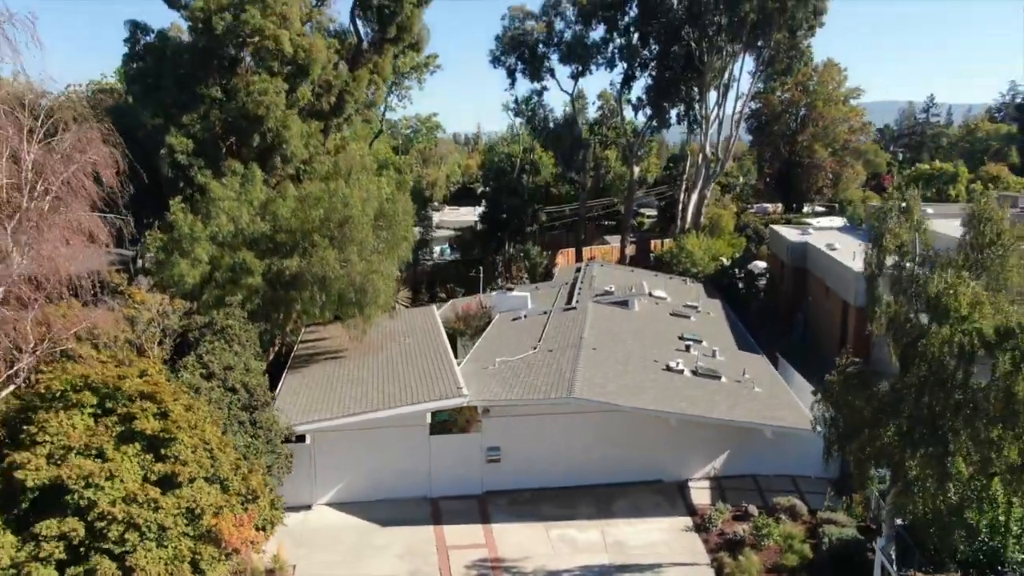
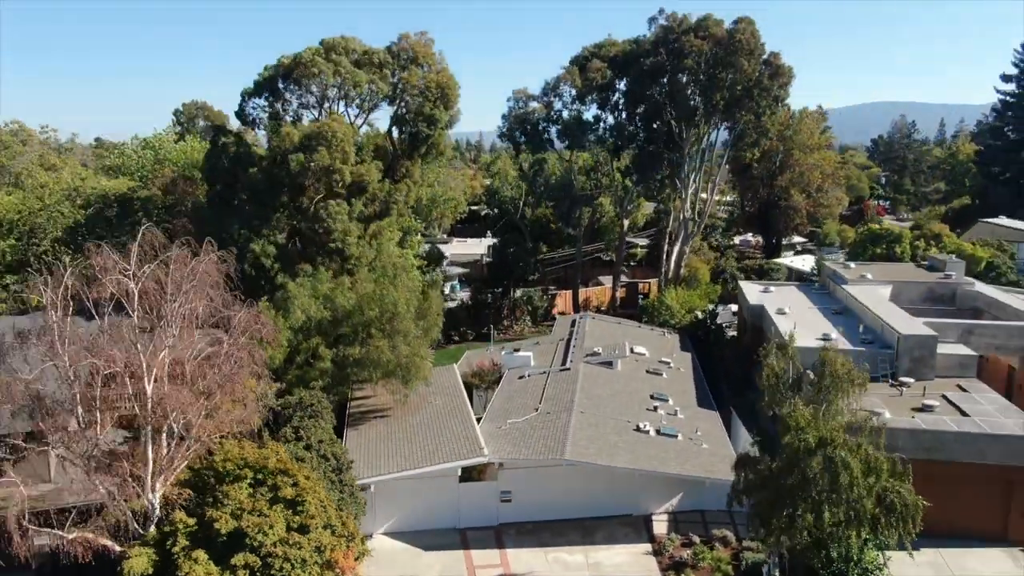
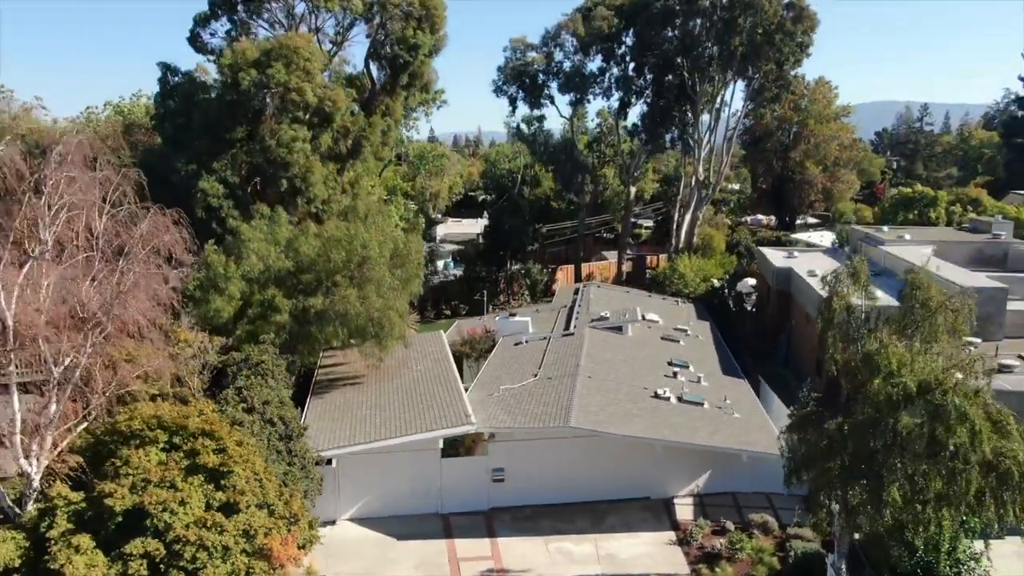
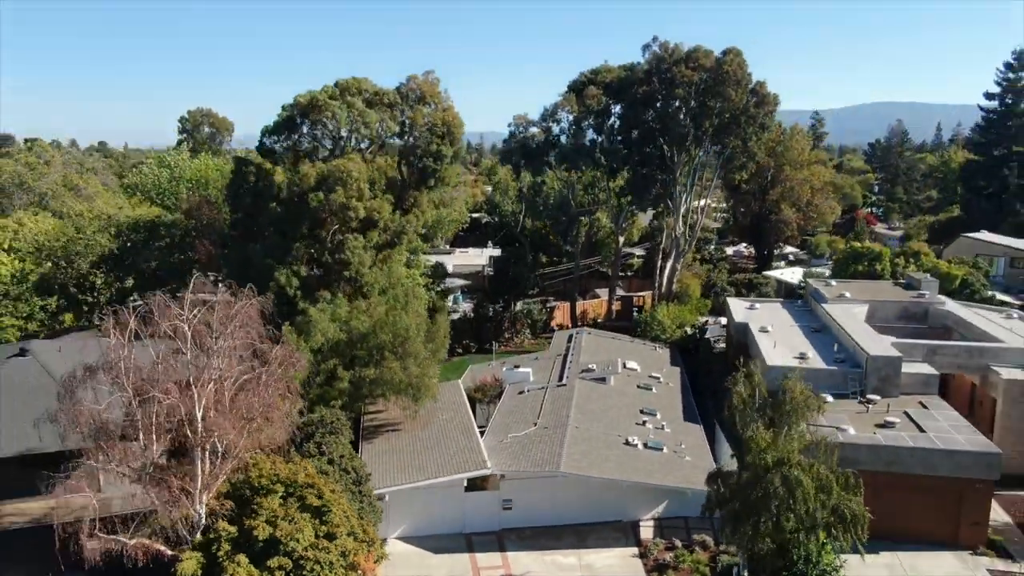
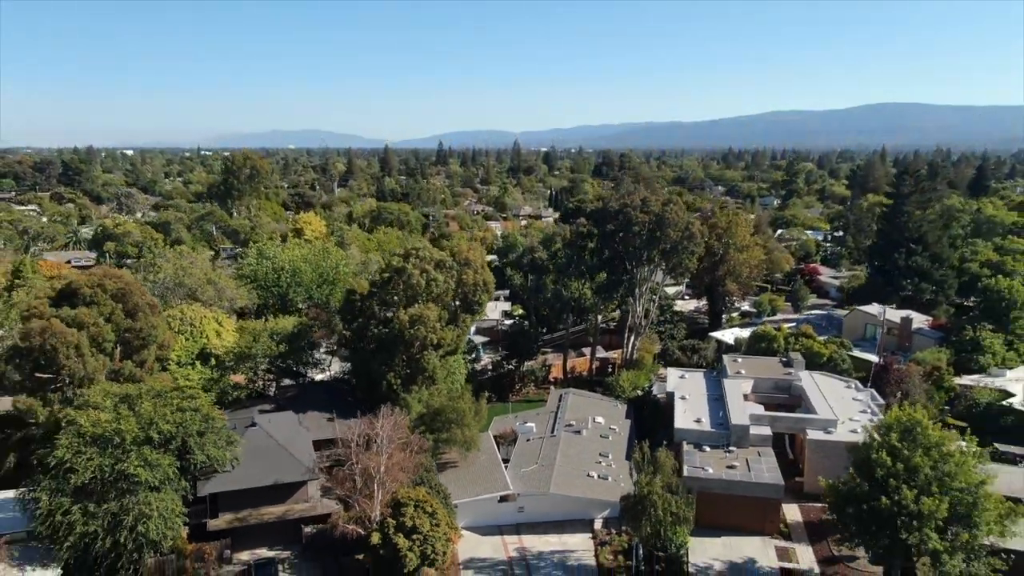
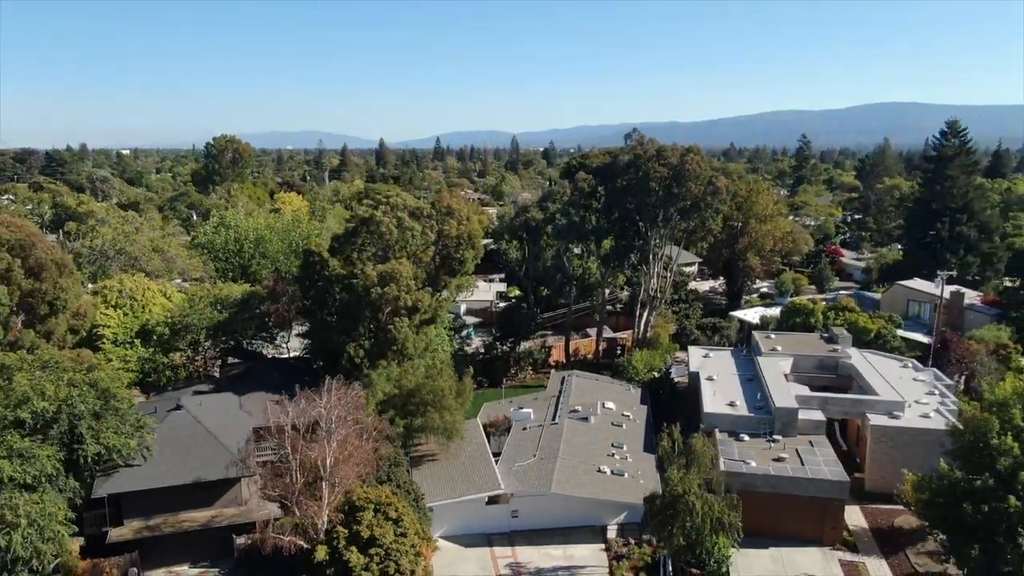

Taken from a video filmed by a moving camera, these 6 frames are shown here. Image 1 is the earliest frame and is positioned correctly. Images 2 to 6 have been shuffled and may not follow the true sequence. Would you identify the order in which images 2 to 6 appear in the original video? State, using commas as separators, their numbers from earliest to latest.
3, 2, 4, 6, 5
